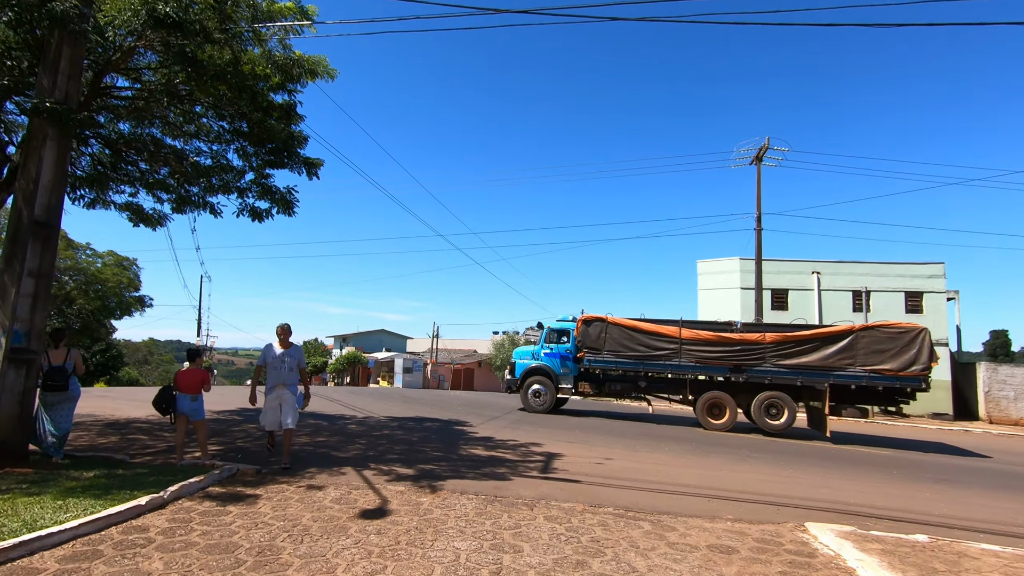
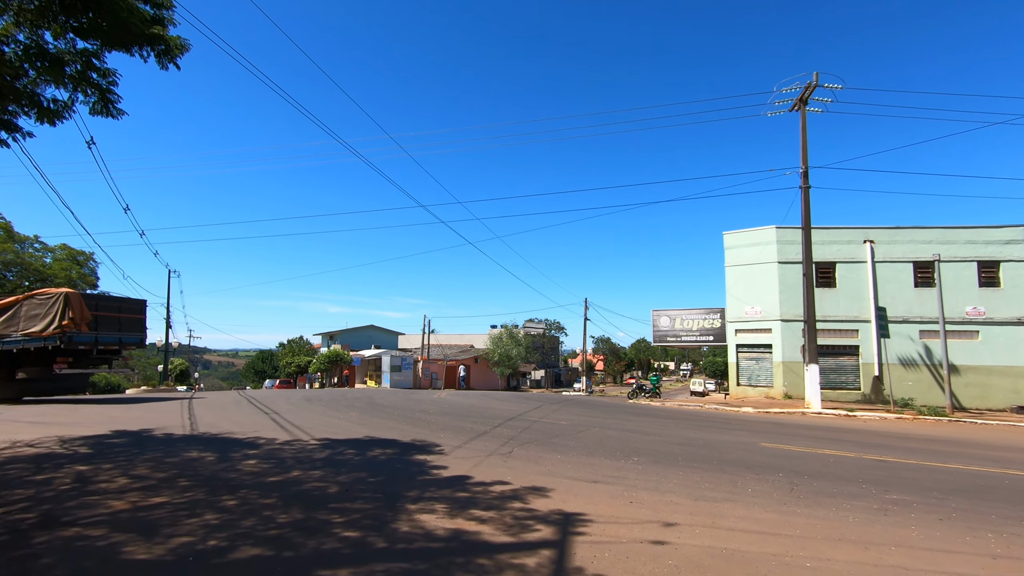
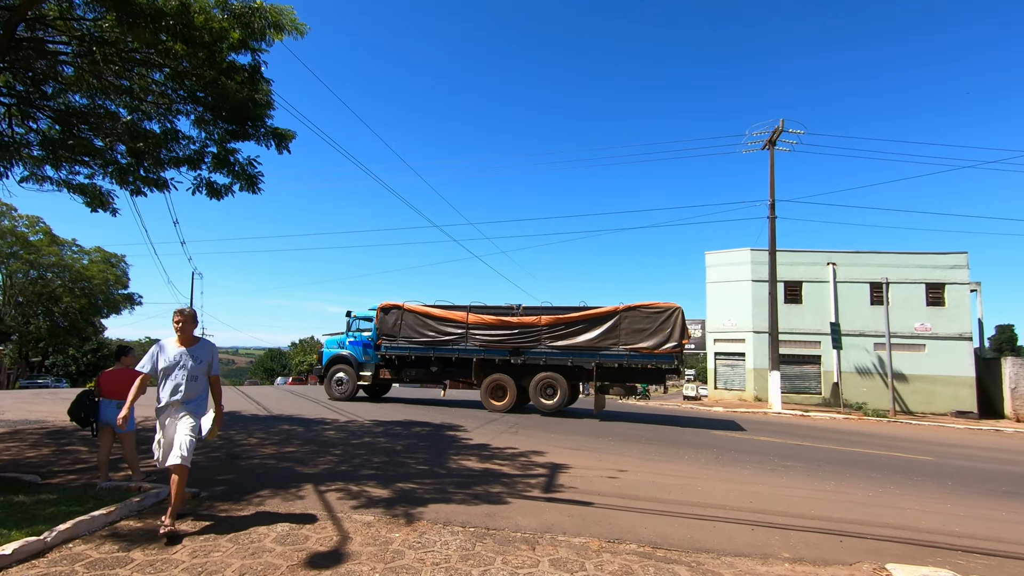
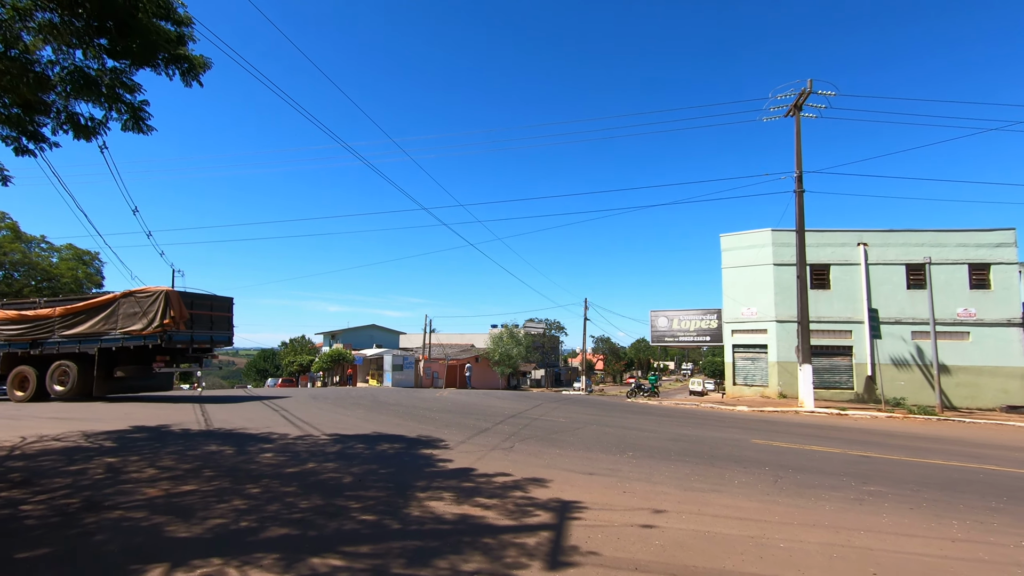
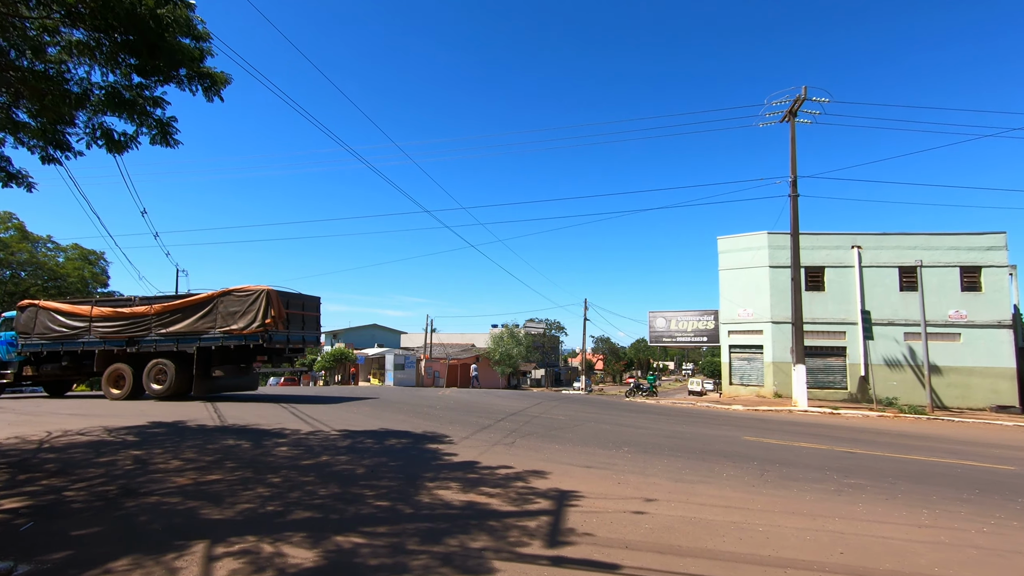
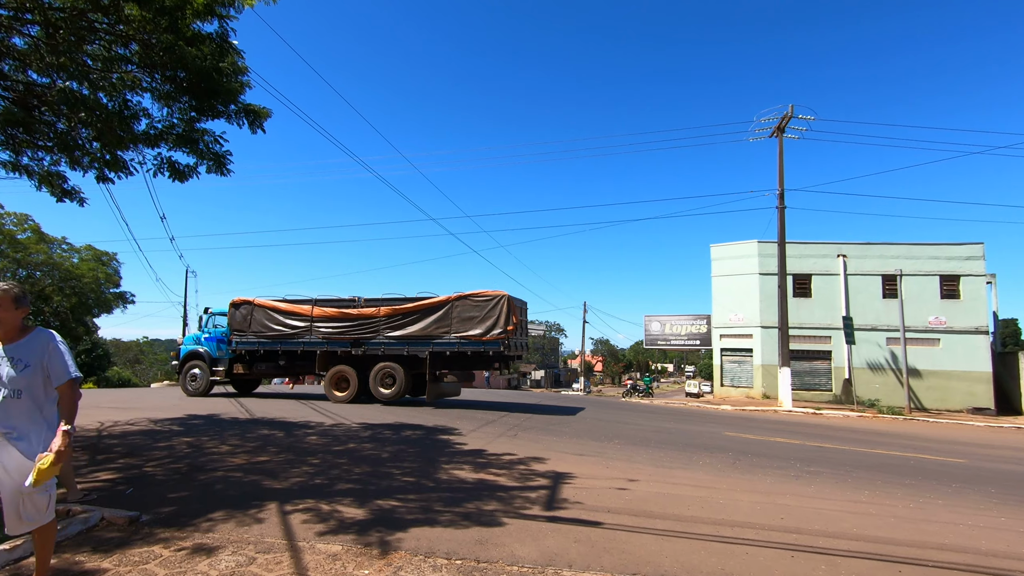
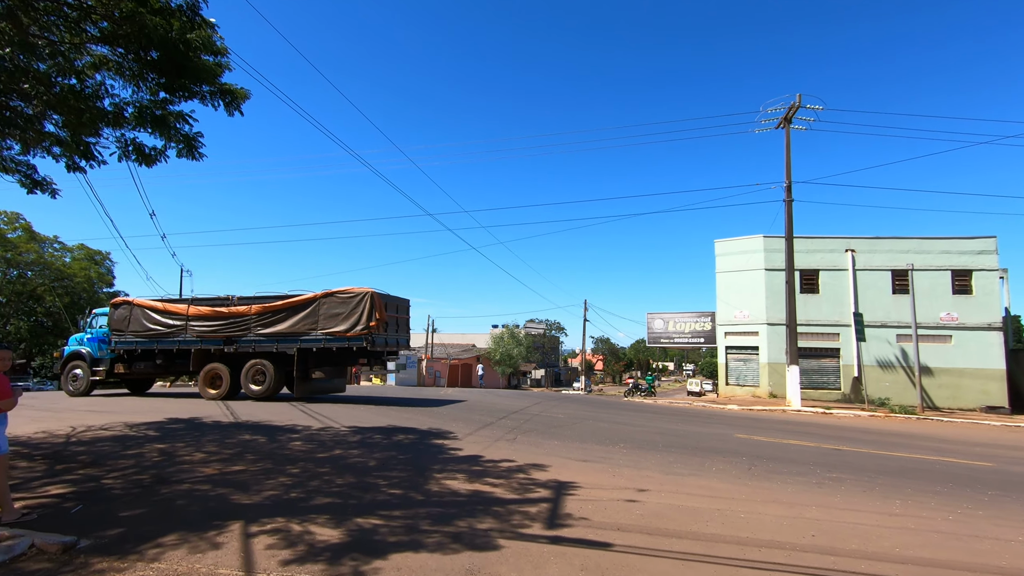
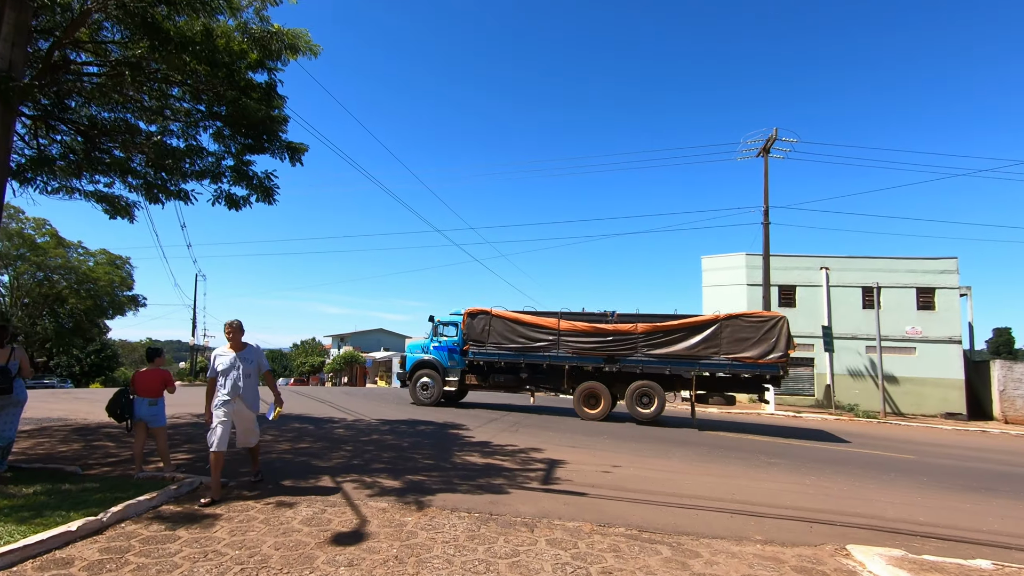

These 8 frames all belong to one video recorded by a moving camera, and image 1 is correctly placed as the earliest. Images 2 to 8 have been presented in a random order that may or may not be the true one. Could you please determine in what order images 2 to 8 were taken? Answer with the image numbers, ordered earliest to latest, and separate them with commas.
8, 3, 6, 7, 5, 4, 2
